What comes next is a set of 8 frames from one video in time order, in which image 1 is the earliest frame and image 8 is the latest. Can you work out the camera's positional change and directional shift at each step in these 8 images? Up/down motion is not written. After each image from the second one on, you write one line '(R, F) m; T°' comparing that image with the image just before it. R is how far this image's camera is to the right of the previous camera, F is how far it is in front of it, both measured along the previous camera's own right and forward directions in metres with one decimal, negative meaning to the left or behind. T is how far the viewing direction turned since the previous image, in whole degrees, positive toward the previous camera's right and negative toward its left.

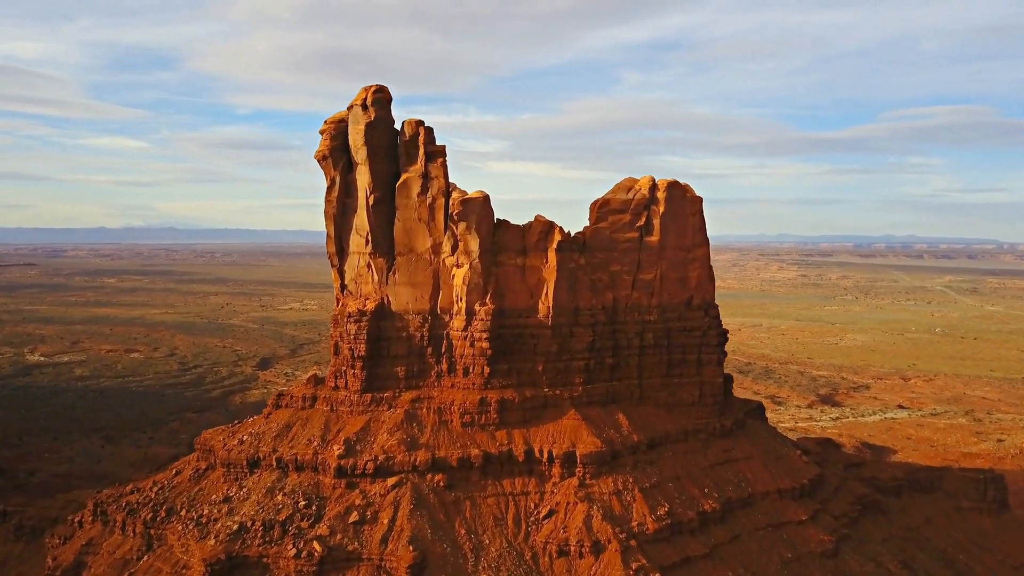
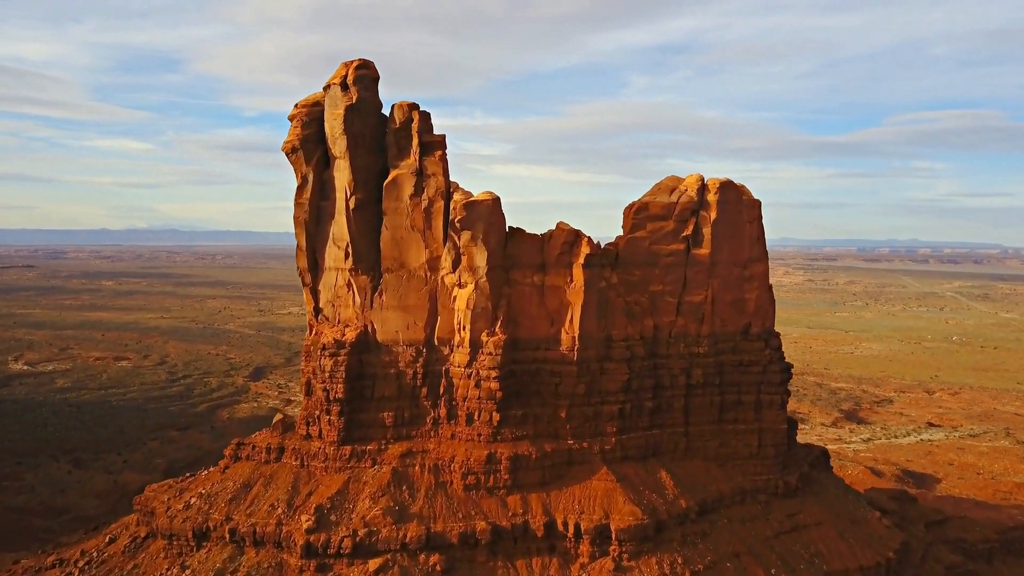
(-0.3, +4.6) m; 0°
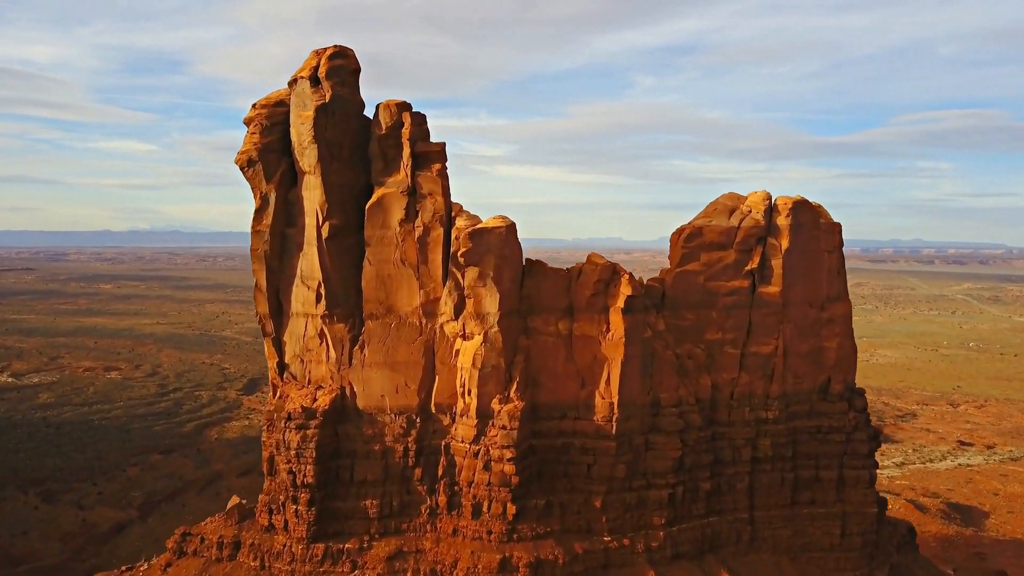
(-0.3, +4.1) m; 0°
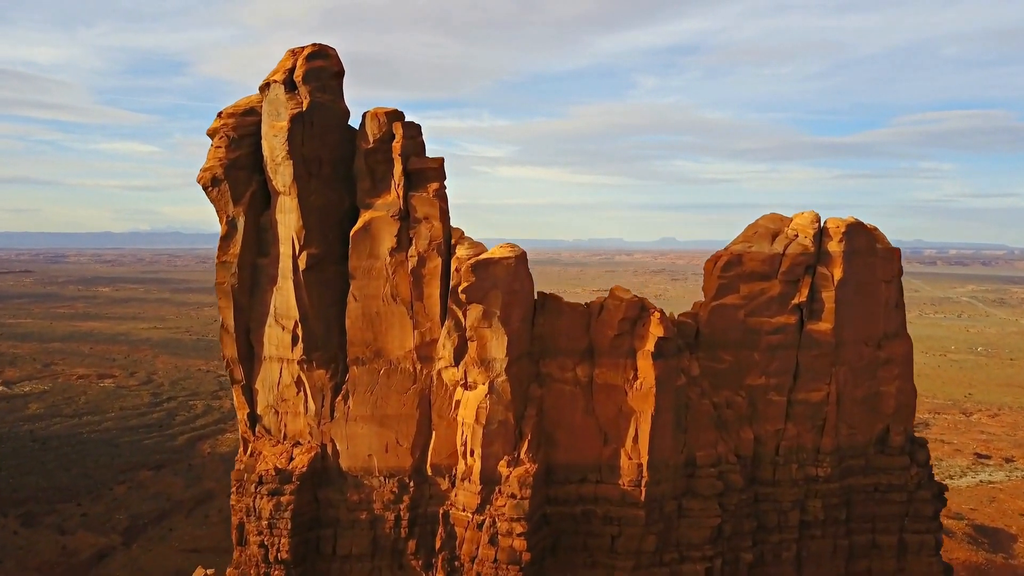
(-0.1, +2.1) m; 0°
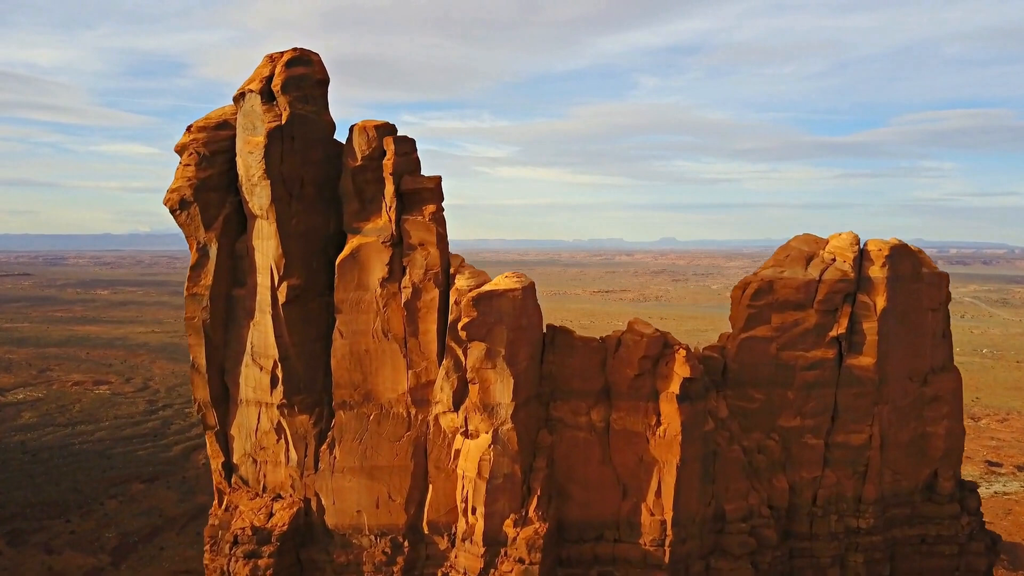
(-0.1, +1.4) m; 0°
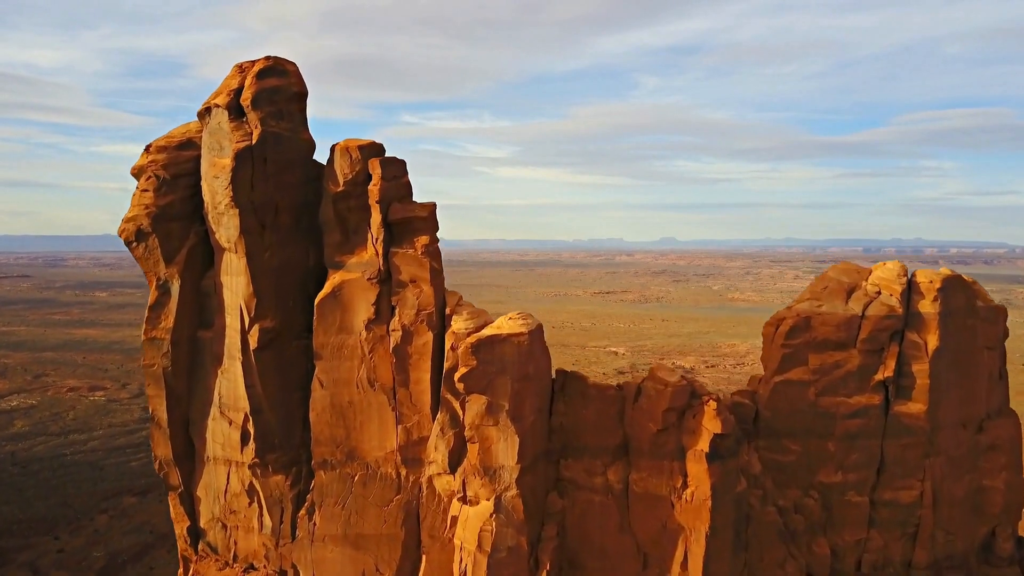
(-0.1, +1.4) m; 0°
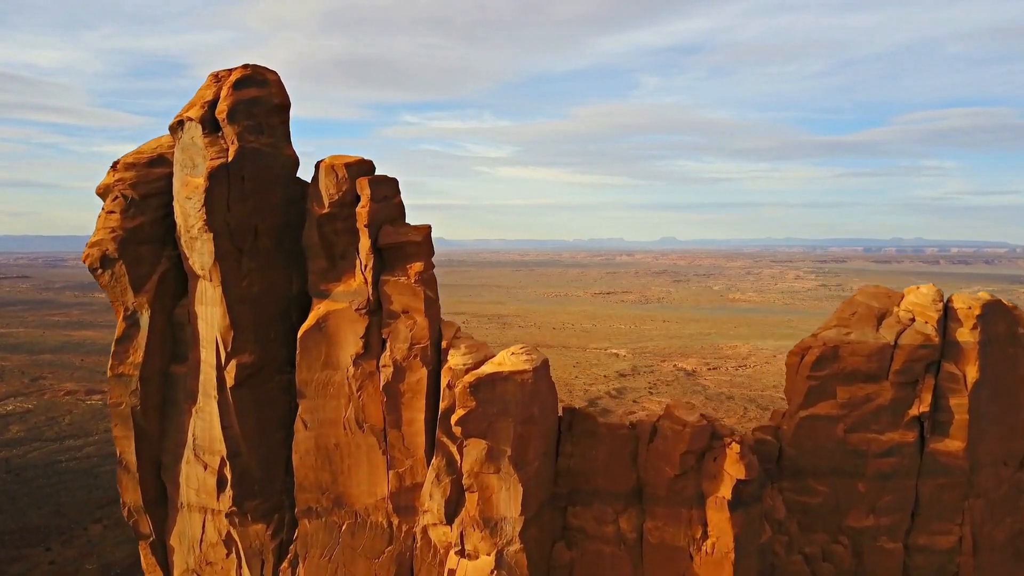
(0.0, +0.8) m; 0°
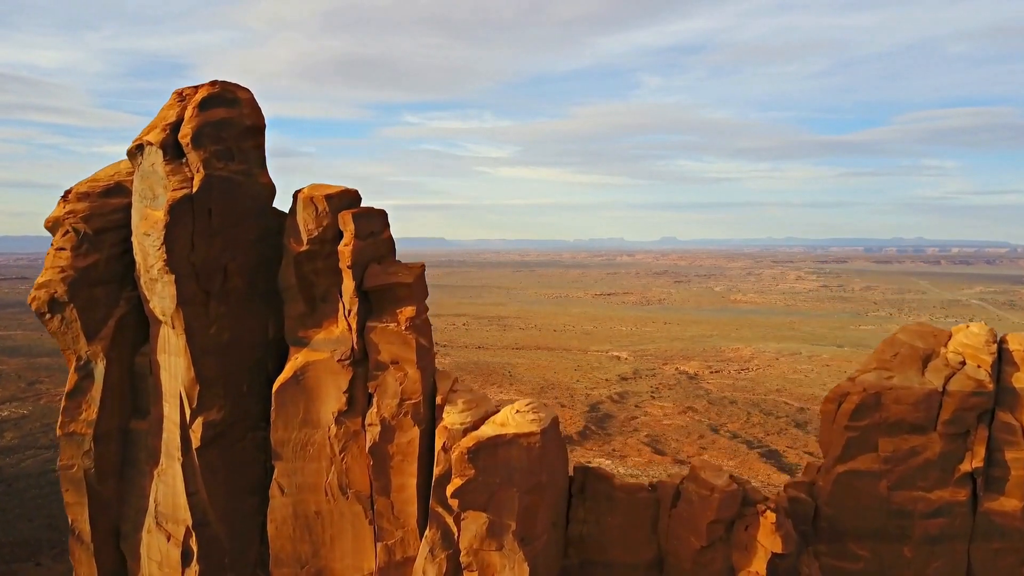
(0.0, +1.0) m; 0°
